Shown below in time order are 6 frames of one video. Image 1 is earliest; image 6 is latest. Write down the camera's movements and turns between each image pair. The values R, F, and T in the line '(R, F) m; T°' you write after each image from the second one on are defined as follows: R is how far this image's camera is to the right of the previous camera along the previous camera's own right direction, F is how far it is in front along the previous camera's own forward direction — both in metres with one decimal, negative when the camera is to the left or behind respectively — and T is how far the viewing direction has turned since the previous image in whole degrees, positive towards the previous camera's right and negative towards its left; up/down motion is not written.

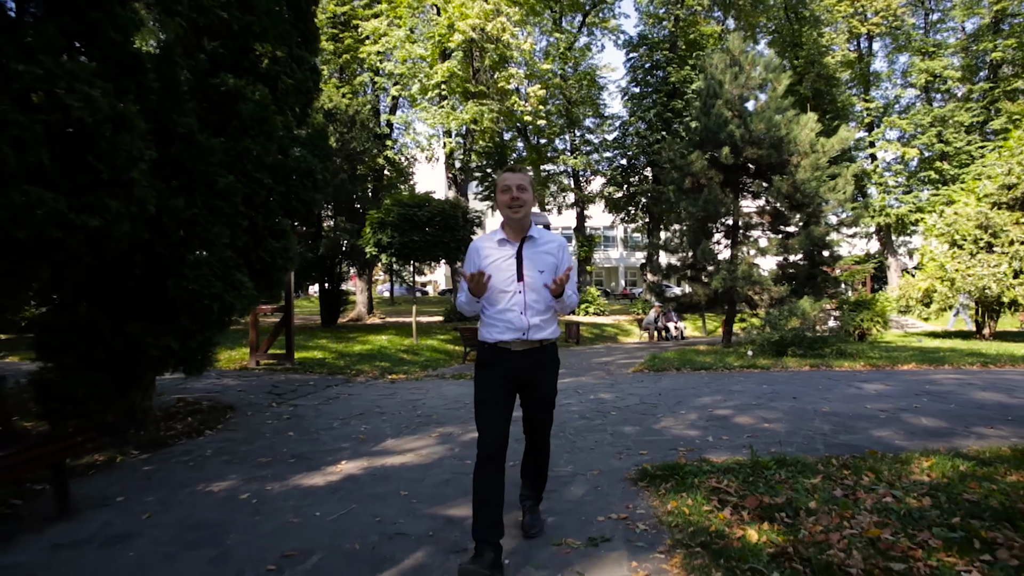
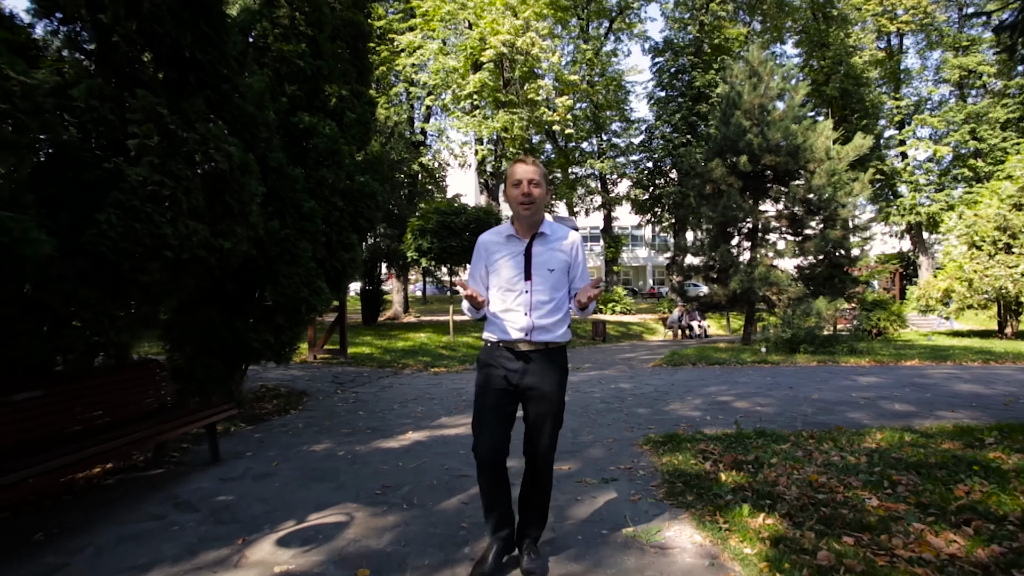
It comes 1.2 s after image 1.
(0.0, -1.3) m; -3°
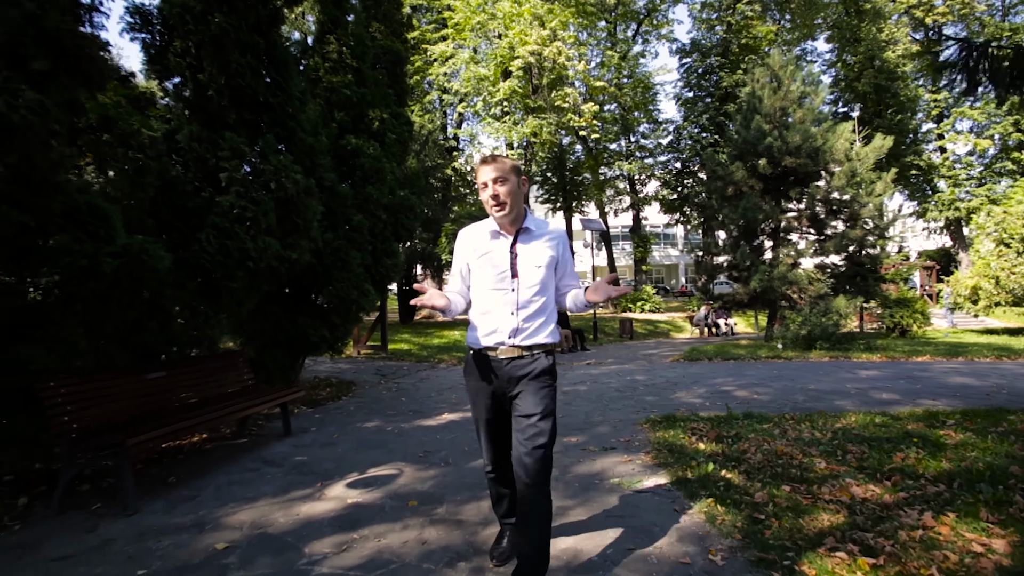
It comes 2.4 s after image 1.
(+0.2, -1.0) m; -3°
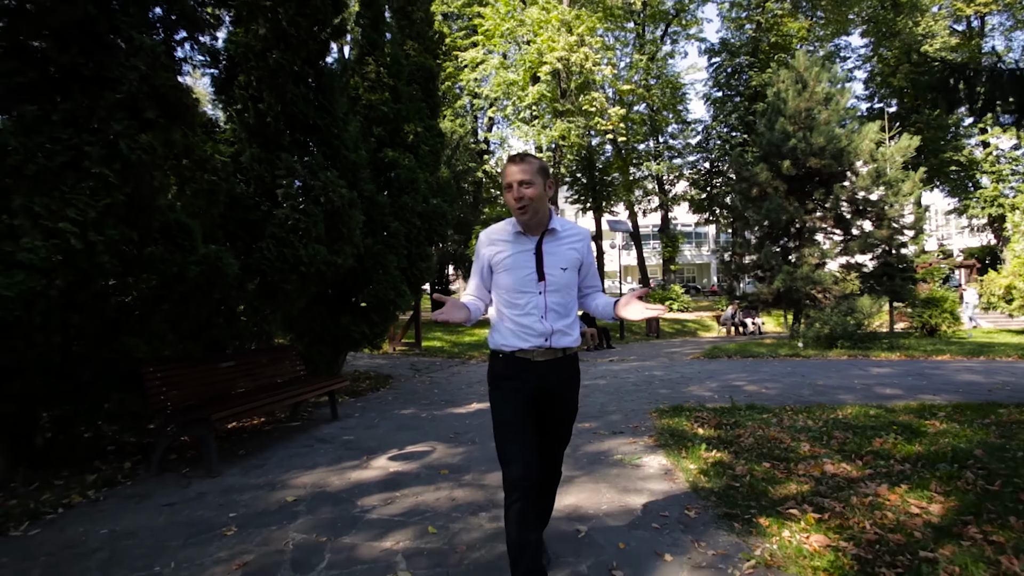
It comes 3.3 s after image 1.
(+0.1, -0.7) m; -3°
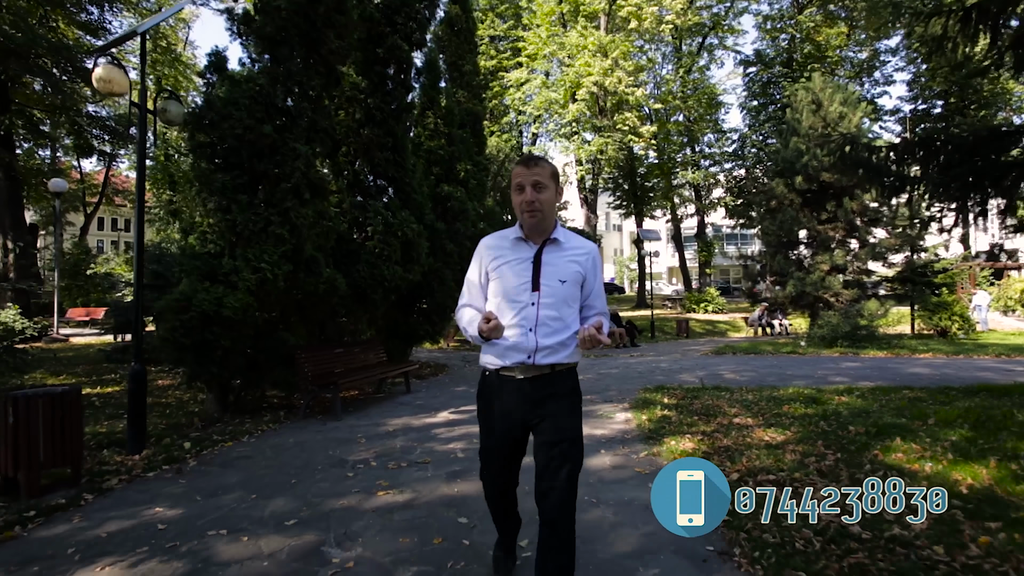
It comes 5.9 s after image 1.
(+0.4, -2.6) m; -5°
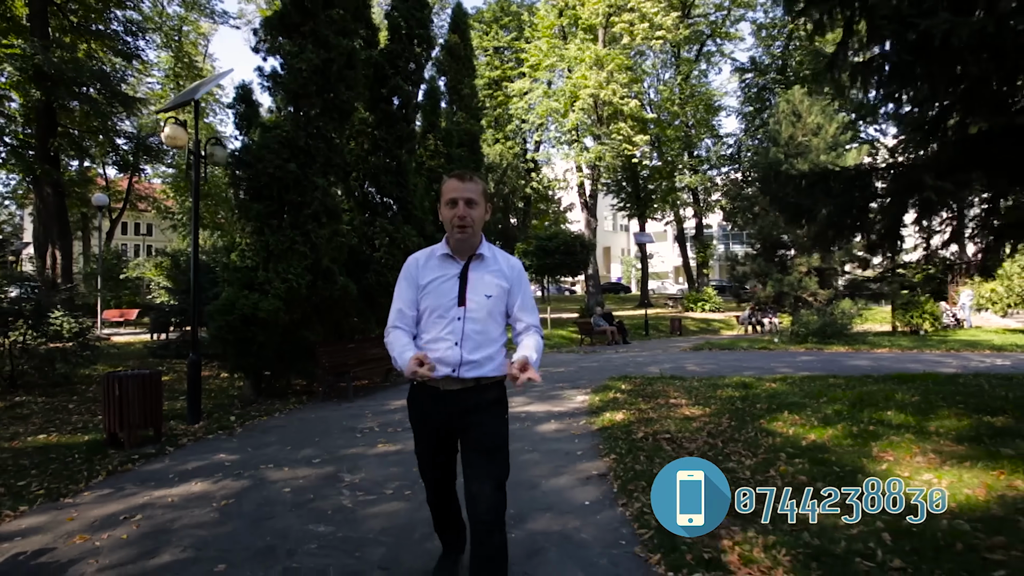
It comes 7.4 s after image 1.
(+0.6, -1.6) m; -1°
